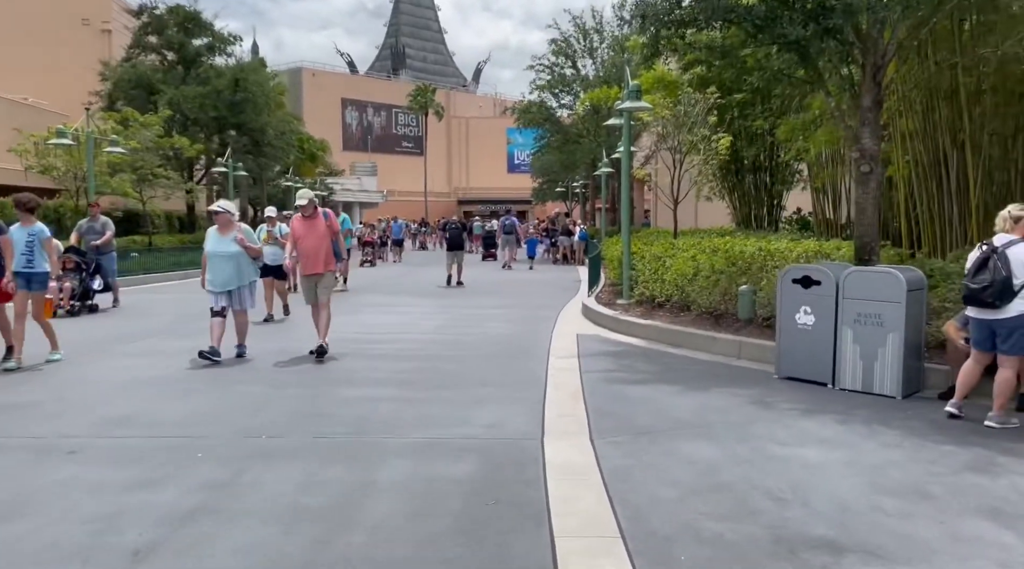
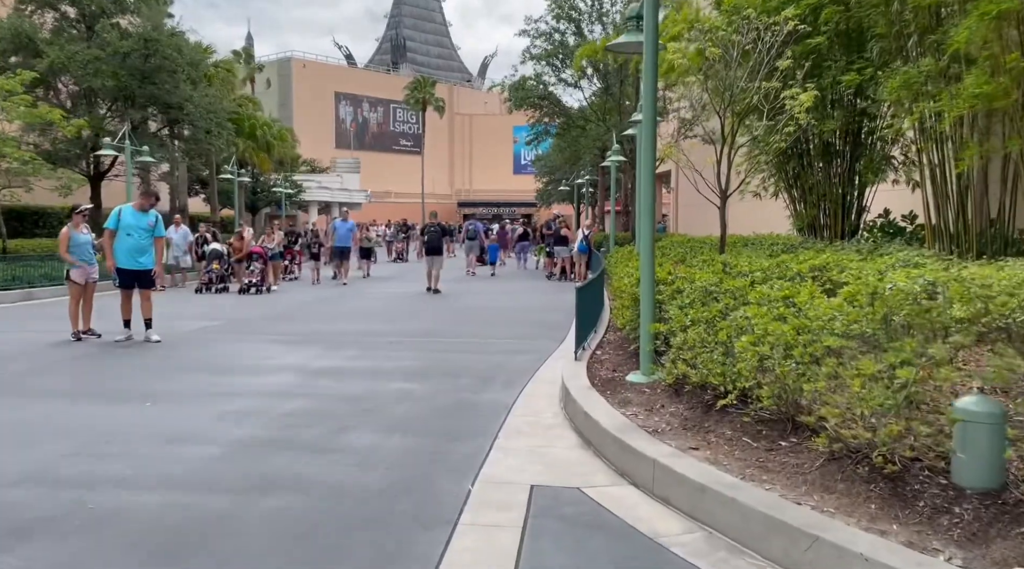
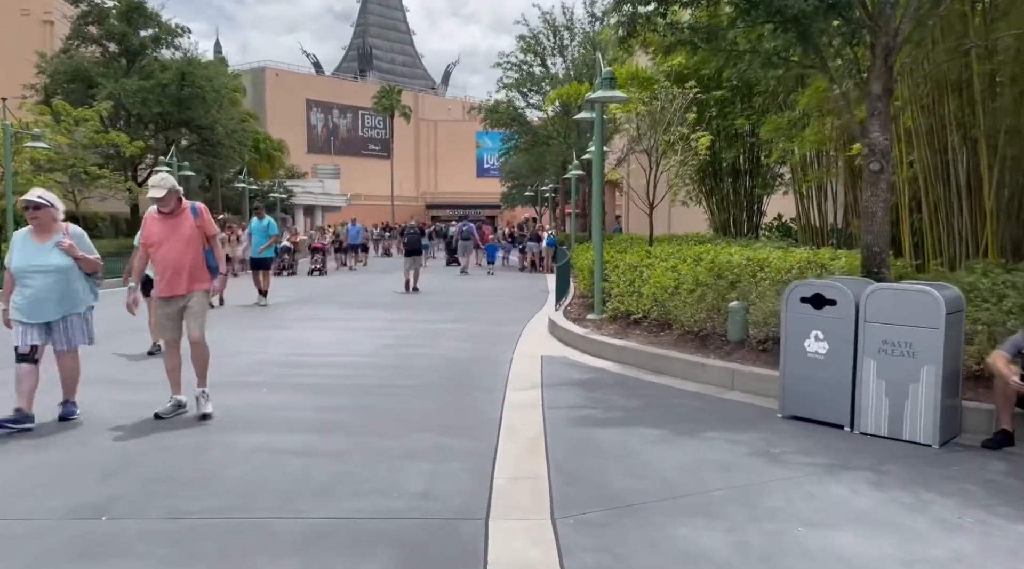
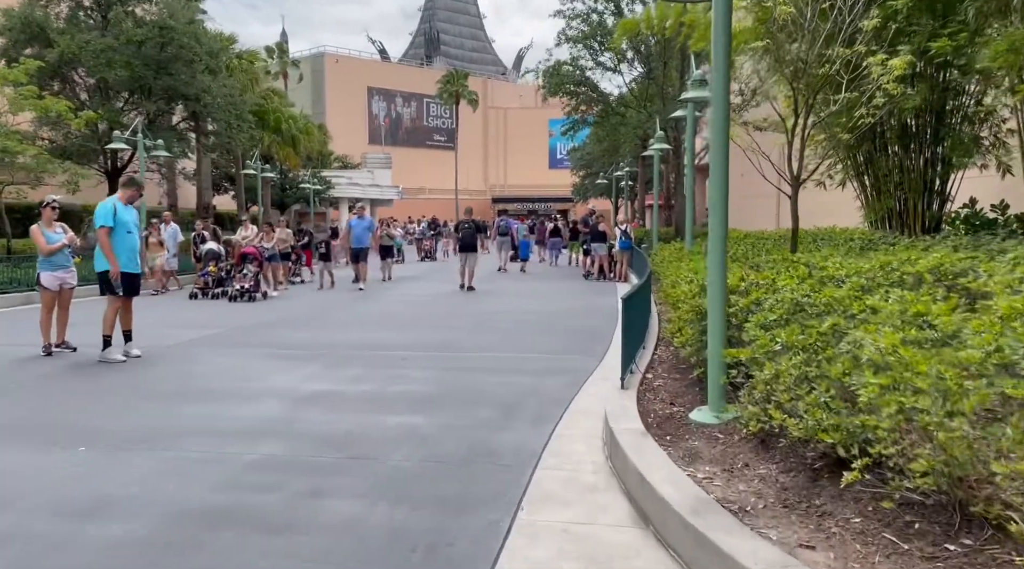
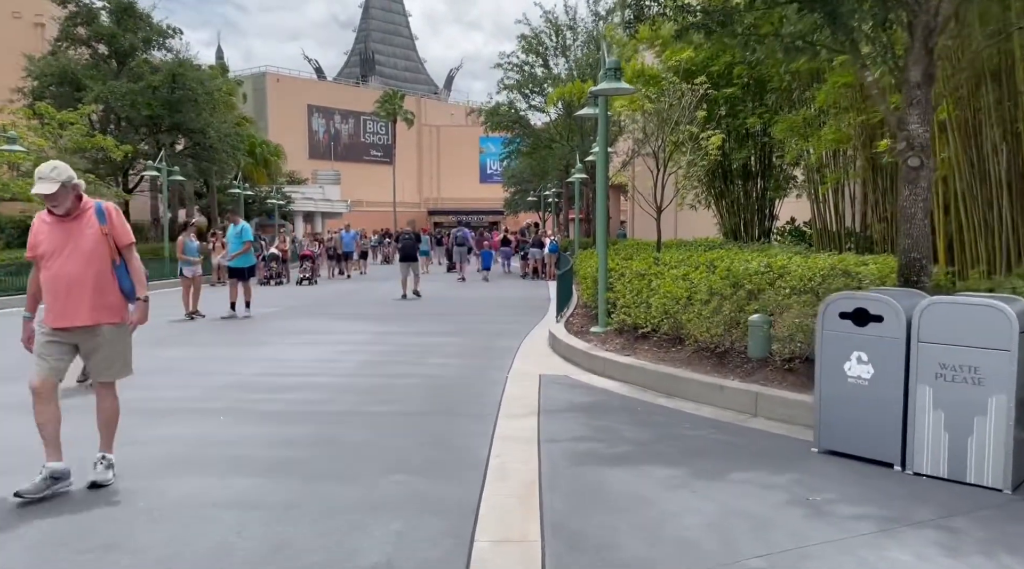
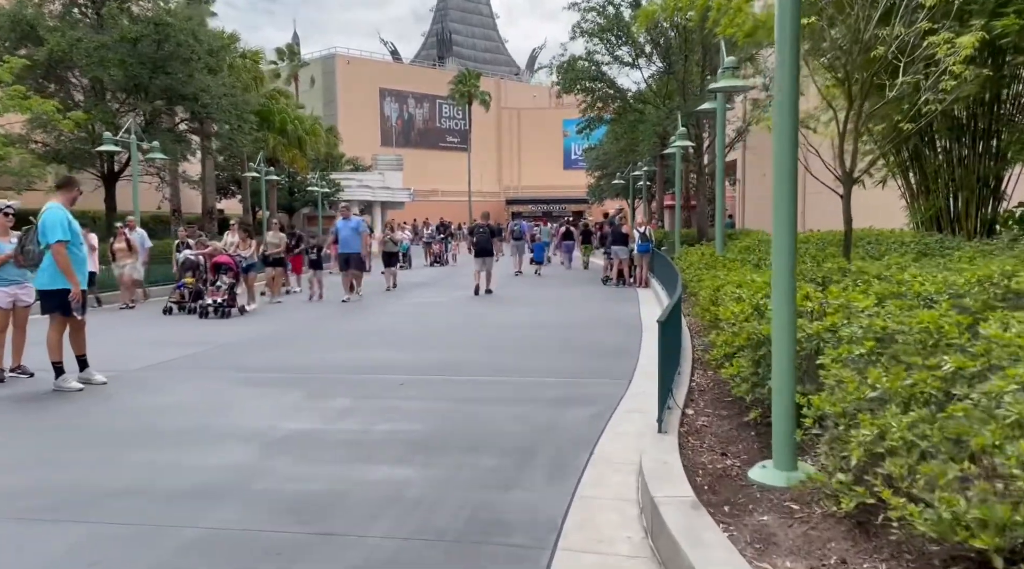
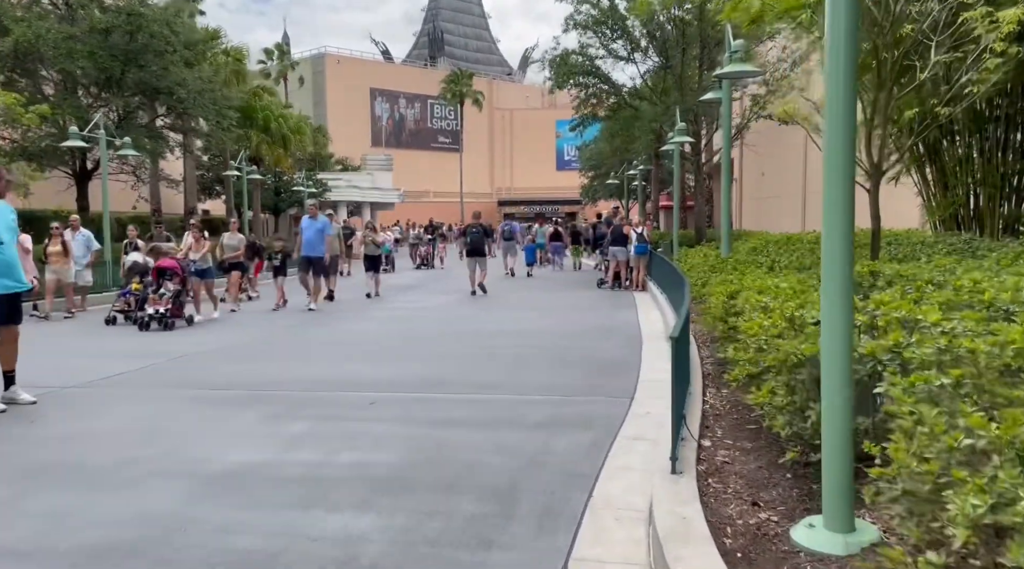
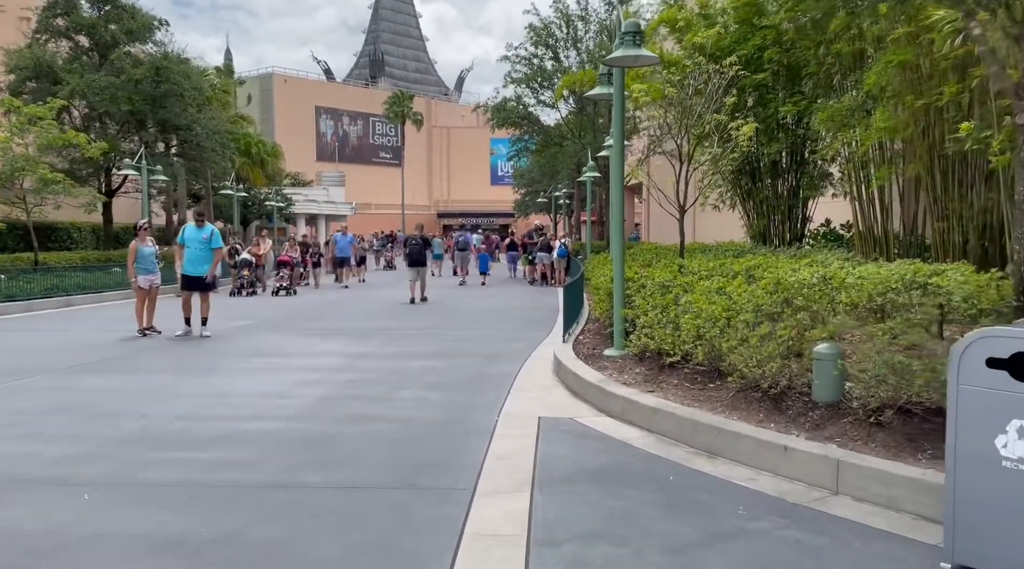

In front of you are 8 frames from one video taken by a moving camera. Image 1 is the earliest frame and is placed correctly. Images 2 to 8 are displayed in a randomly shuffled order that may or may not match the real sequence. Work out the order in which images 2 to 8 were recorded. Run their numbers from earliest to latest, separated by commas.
3, 5, 8, 2, 4, 6, 7
